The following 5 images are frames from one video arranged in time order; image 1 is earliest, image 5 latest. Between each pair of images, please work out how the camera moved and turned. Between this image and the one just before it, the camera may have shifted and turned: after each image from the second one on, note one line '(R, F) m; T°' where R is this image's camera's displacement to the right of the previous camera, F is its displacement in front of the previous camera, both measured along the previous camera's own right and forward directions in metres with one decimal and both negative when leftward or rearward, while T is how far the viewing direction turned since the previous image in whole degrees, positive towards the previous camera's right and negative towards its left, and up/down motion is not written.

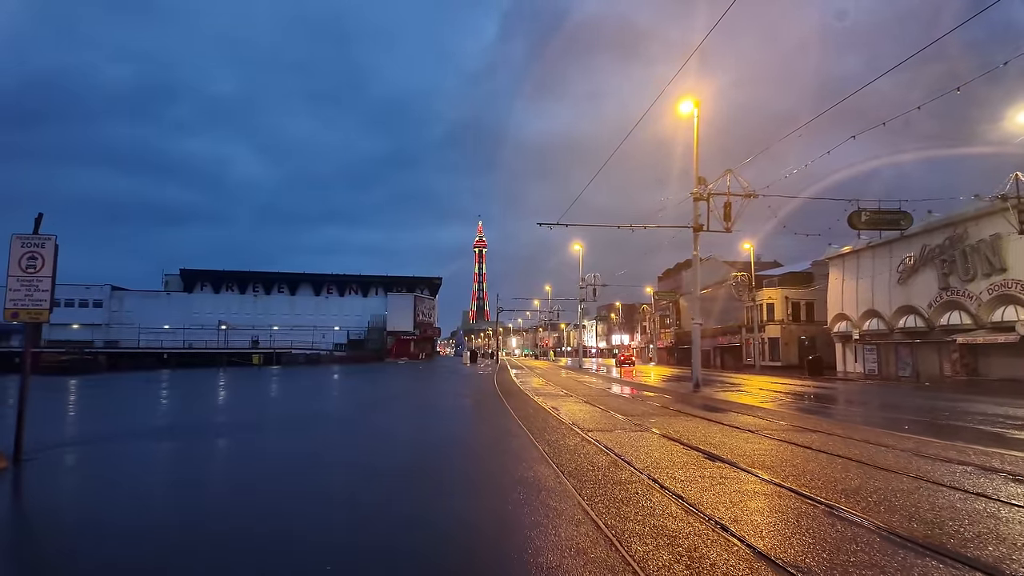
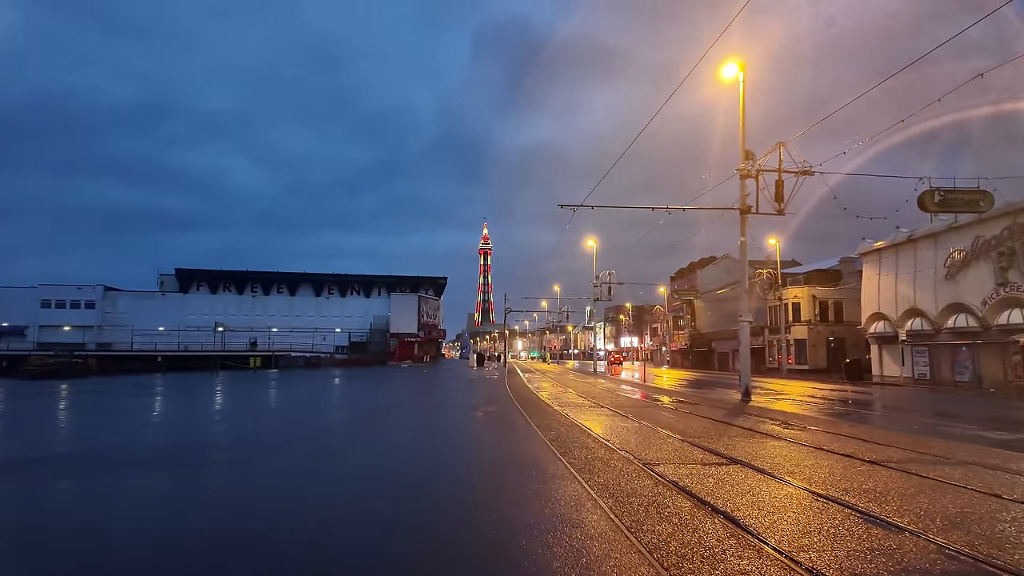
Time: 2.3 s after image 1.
(-0.2, +2.0) m; 0°
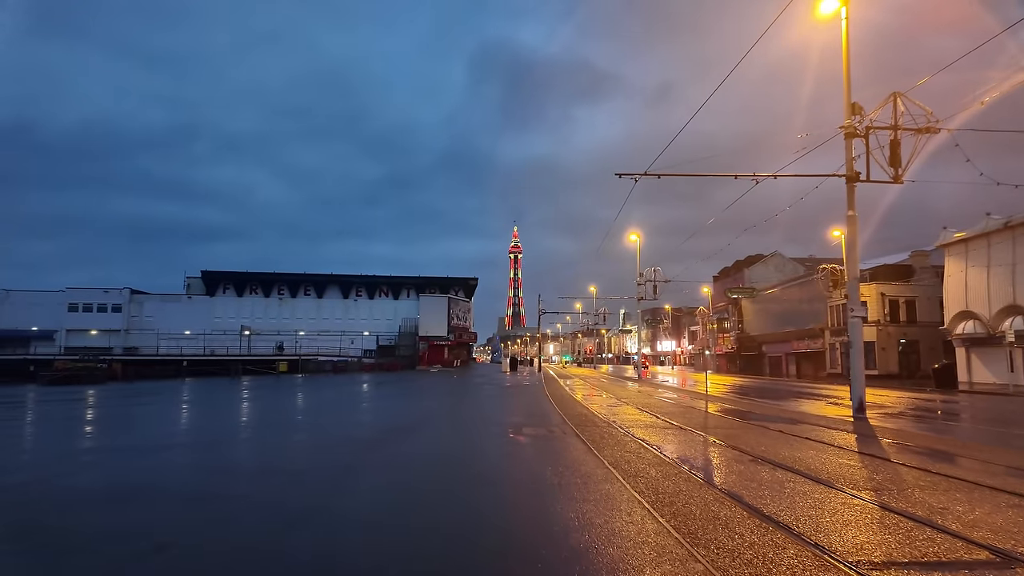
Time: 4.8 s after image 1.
(-0.2, +2.3) m; -3°
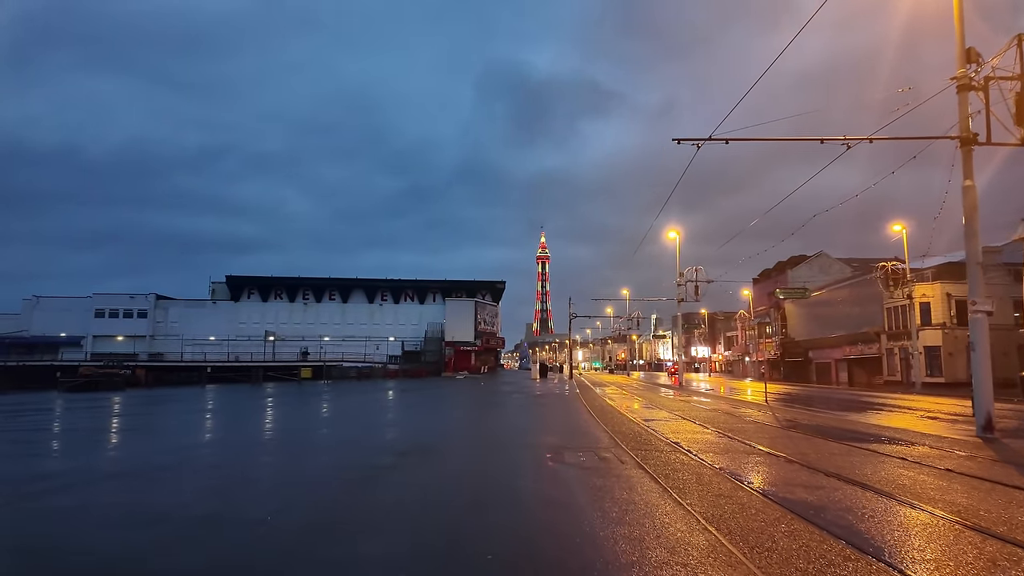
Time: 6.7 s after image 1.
(-0.1, +1.7) m; -2°
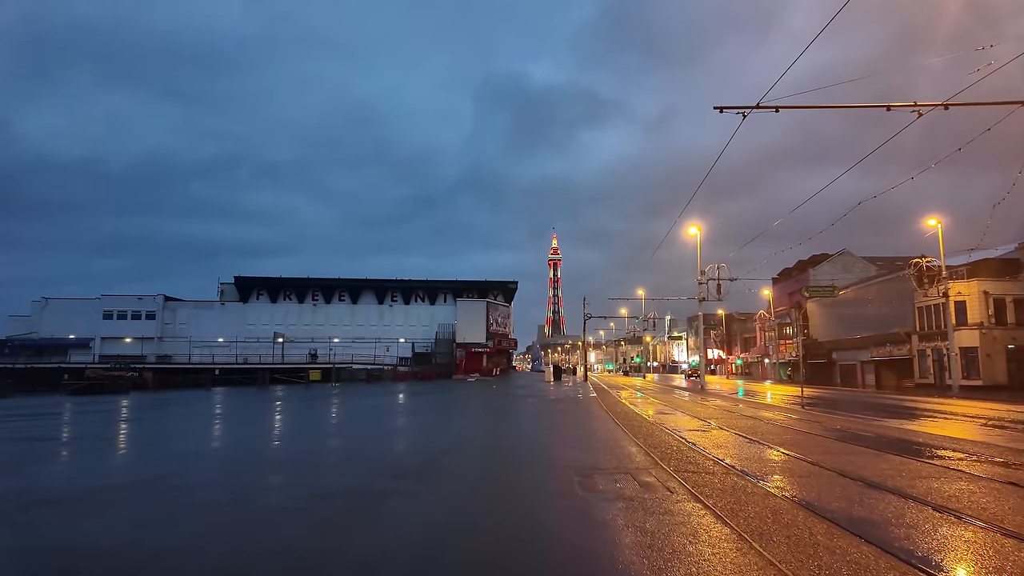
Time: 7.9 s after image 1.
(-0.1, +1.1) m; -1°
